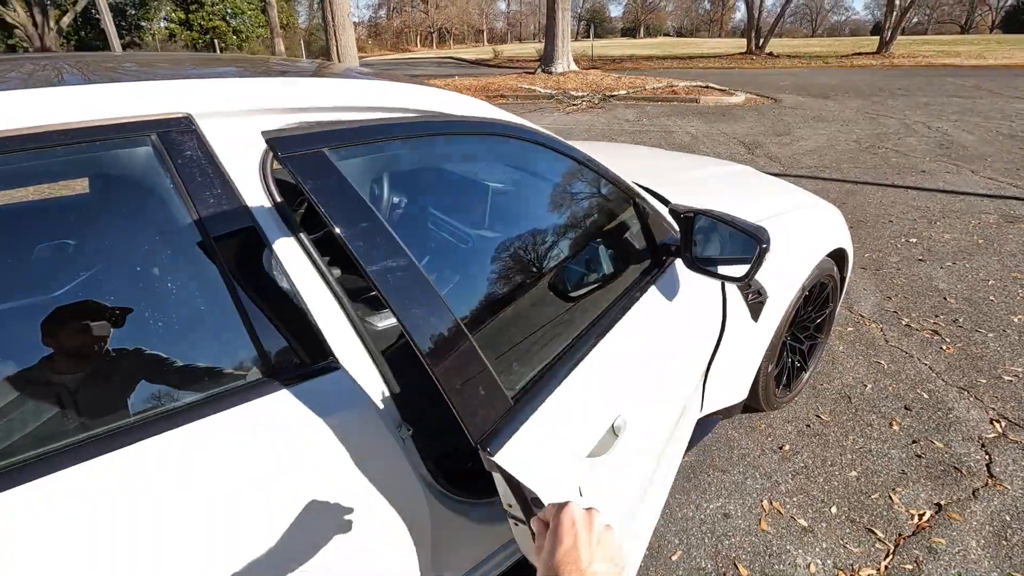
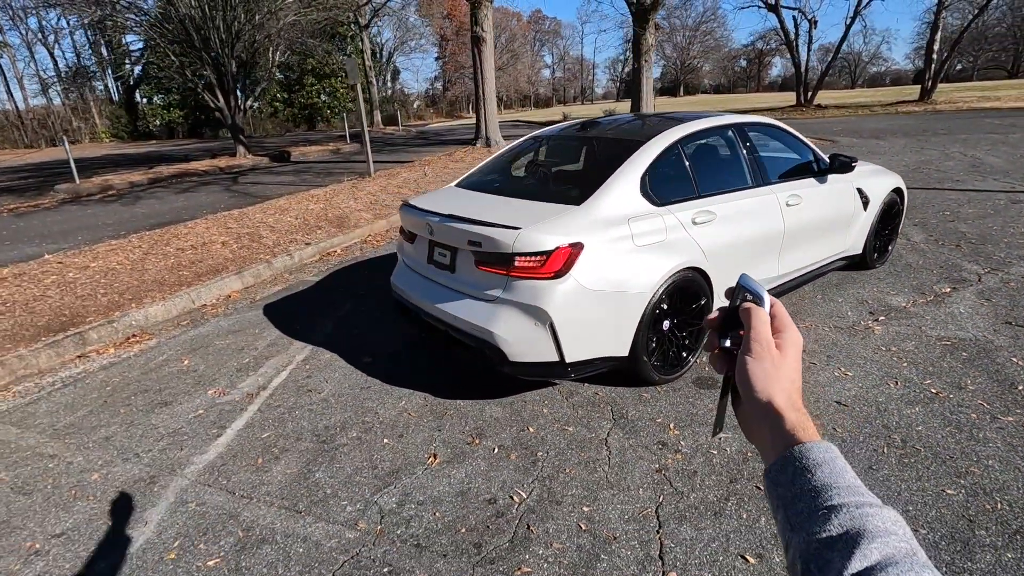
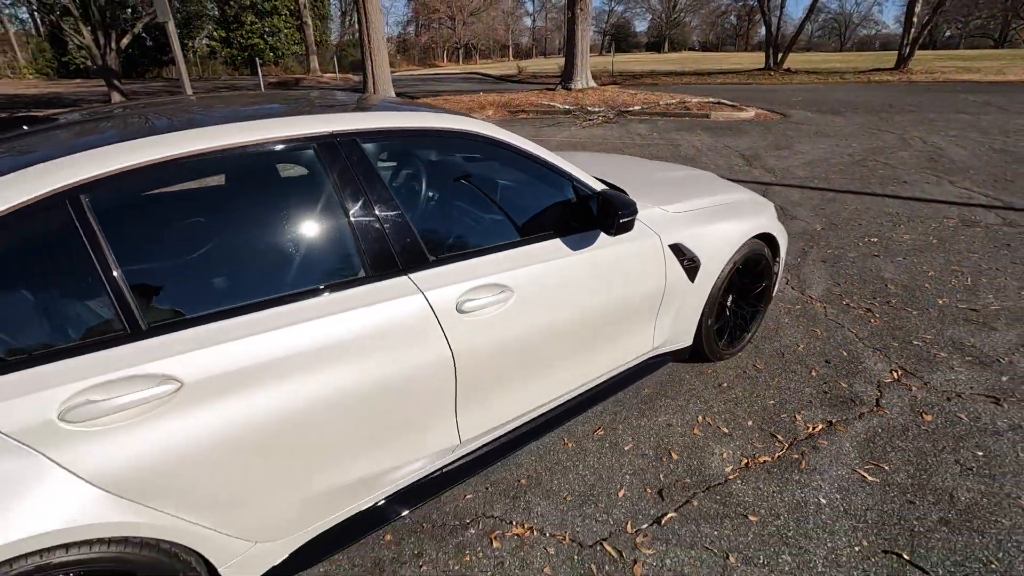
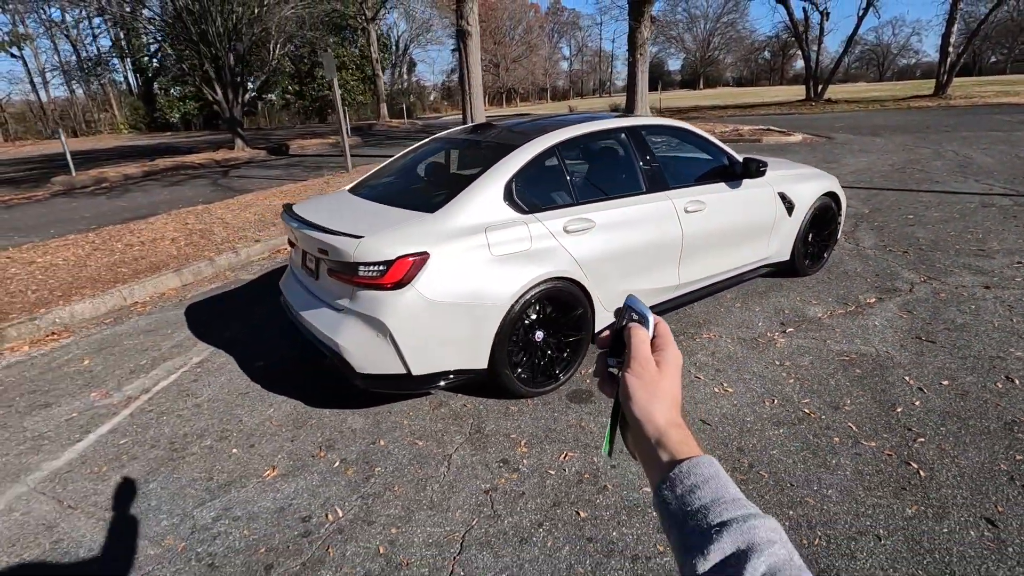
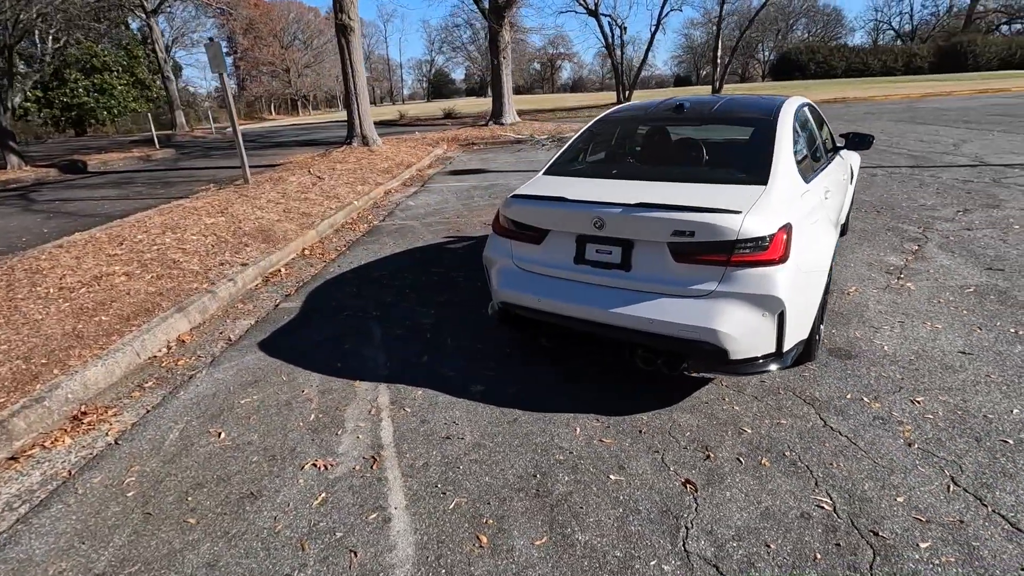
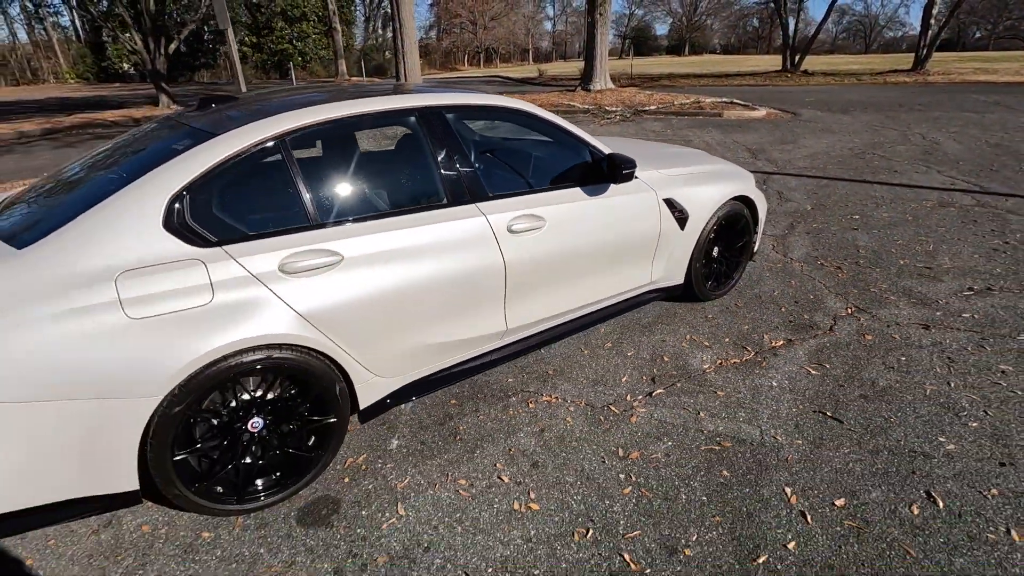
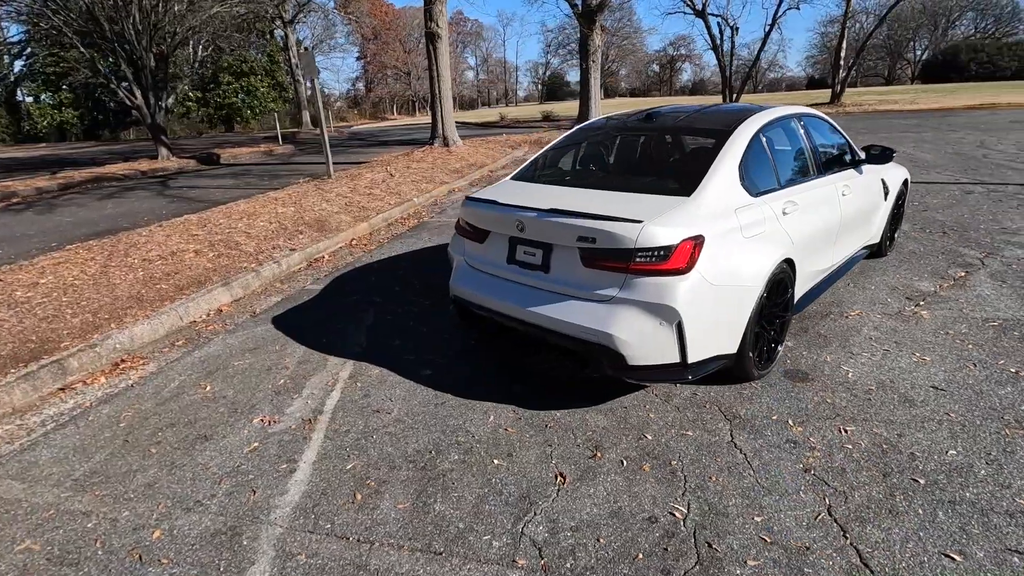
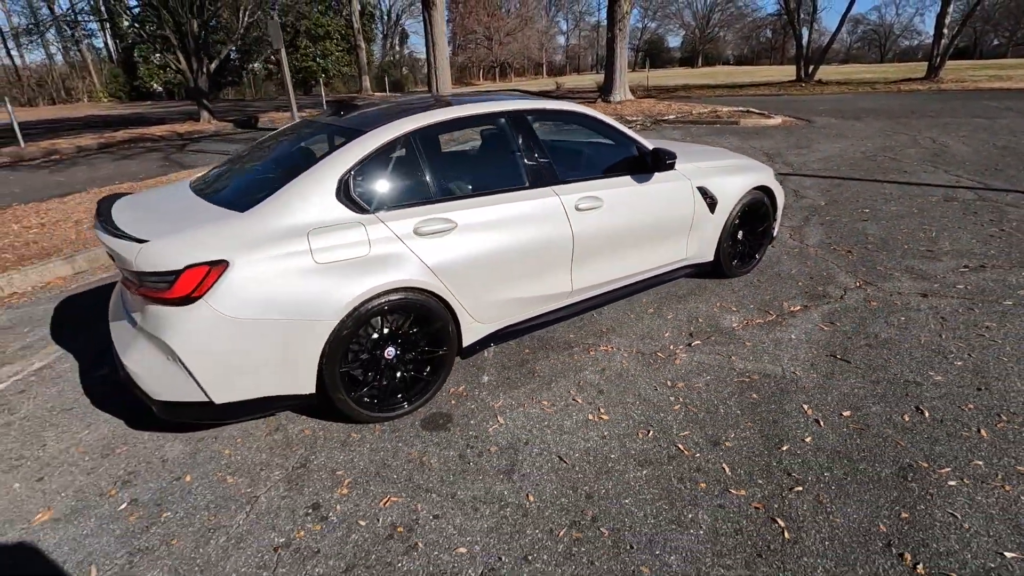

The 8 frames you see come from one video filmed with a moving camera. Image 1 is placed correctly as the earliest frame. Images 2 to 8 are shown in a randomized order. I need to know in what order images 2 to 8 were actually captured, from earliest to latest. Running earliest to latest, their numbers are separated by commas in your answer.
3, 6, 8, 4, 2, 7, 5
